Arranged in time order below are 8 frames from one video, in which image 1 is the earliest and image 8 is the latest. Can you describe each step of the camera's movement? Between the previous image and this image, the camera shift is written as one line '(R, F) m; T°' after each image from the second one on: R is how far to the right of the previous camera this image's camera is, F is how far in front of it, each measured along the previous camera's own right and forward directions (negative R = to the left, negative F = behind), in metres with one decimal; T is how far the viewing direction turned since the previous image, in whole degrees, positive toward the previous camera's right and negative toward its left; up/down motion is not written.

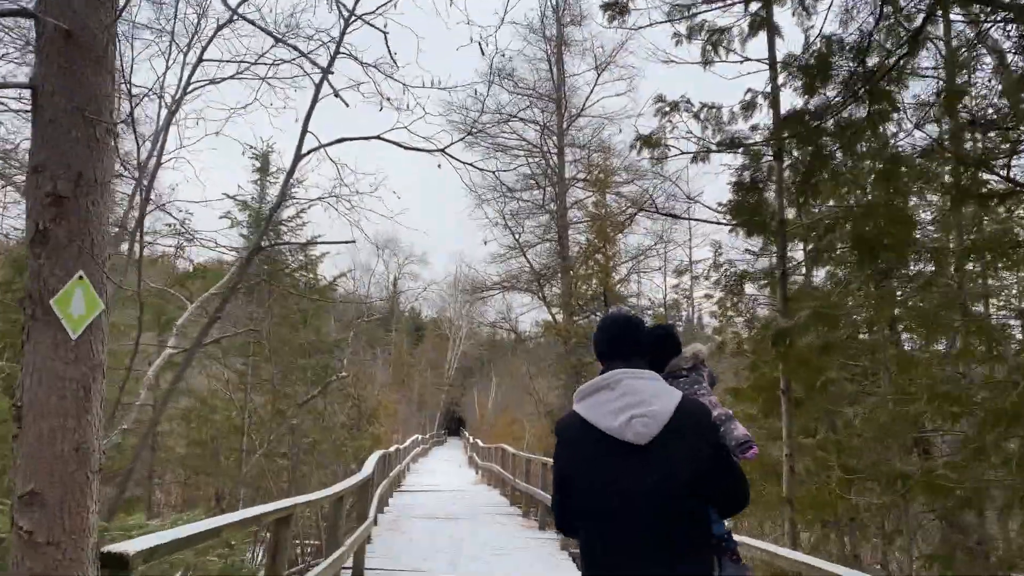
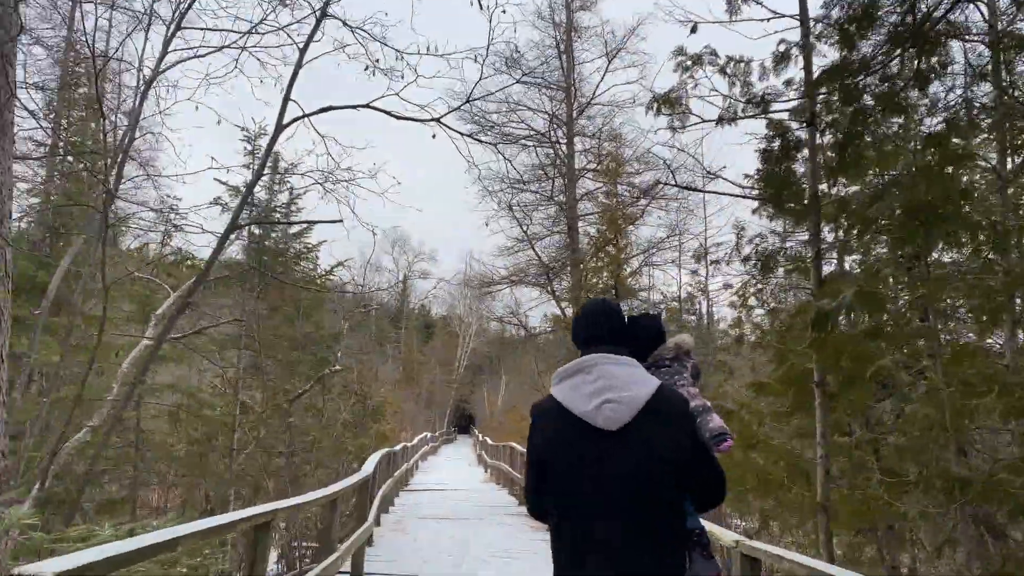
(0.0, +0.4) m; -1°
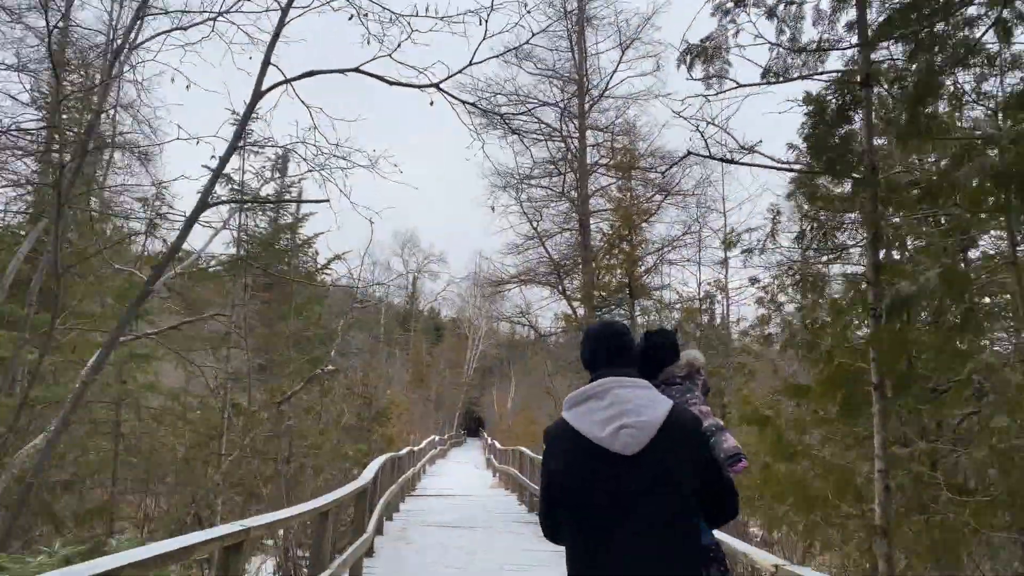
(0.0, +0.4) m; -1°
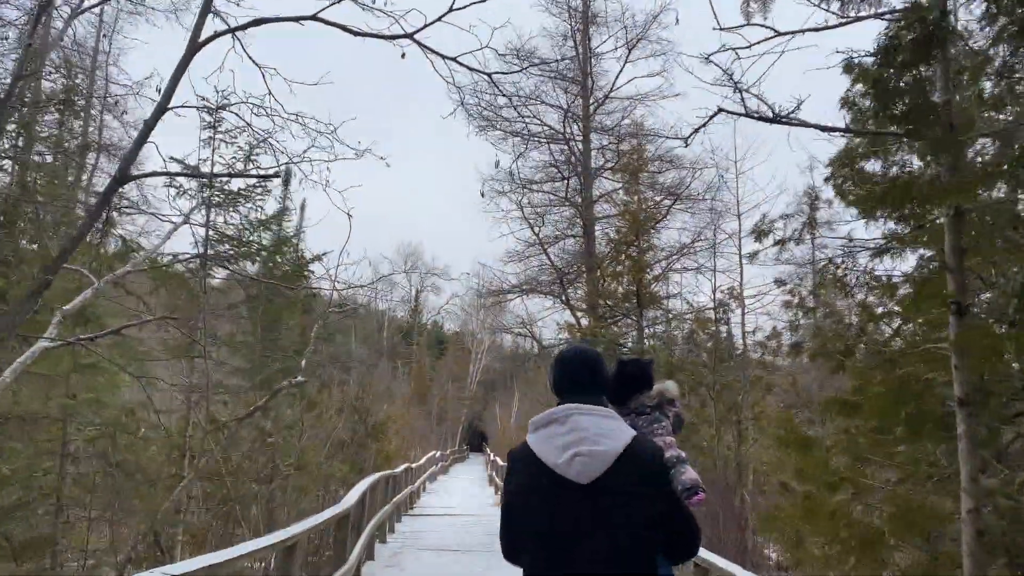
(+0.1, +0.6) m; 0°
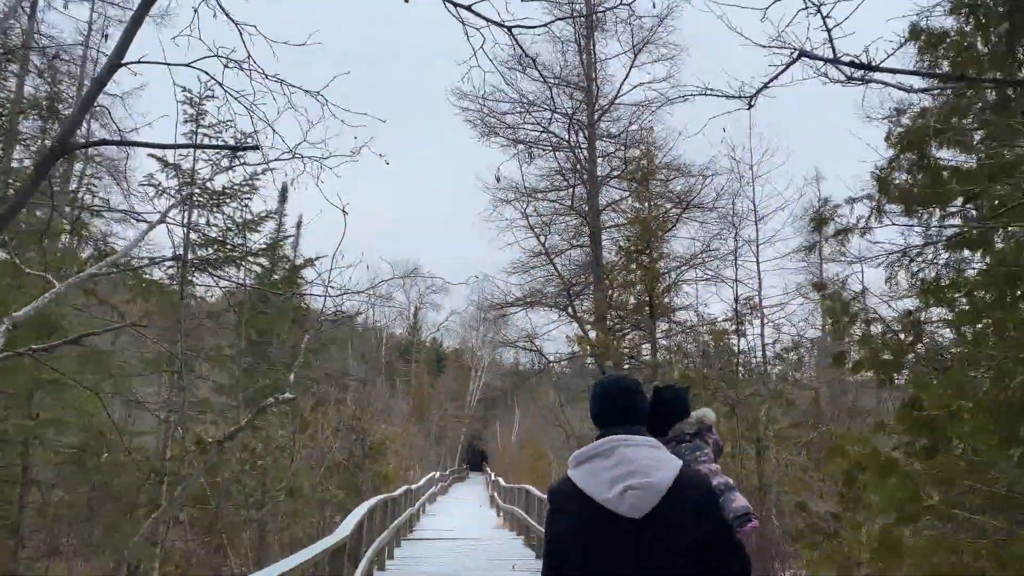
(-0.1, +0.5) m; 0°
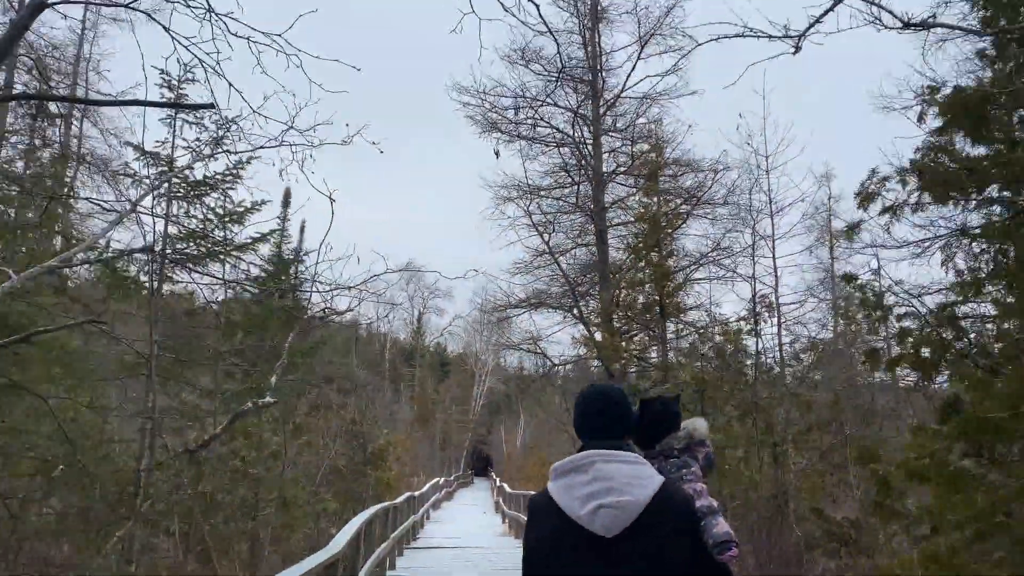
(0.0, +0.4) m; 0°
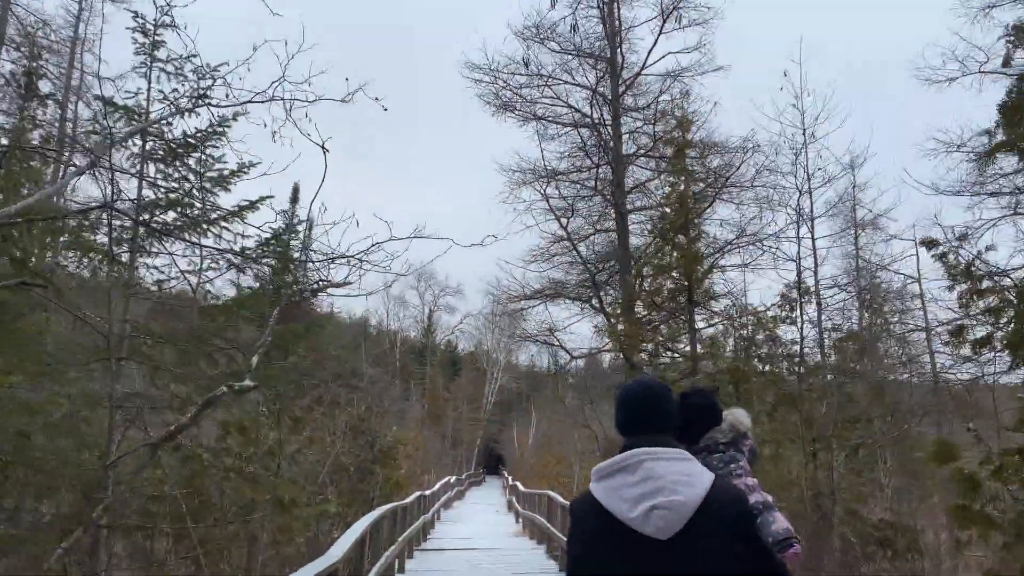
(-0.1, +0.6) m; -1°
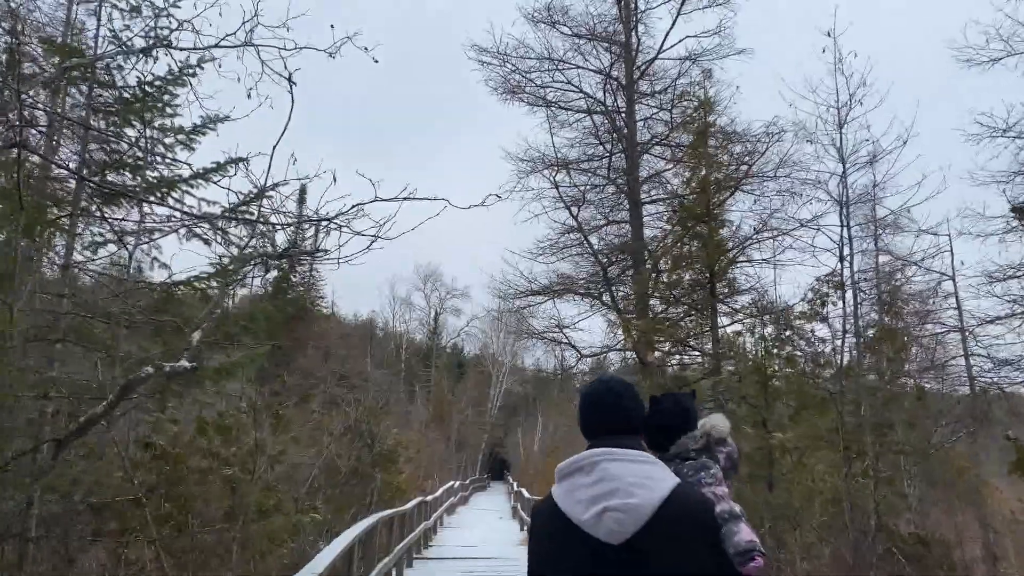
(0.0, +0.6) m; -1°
